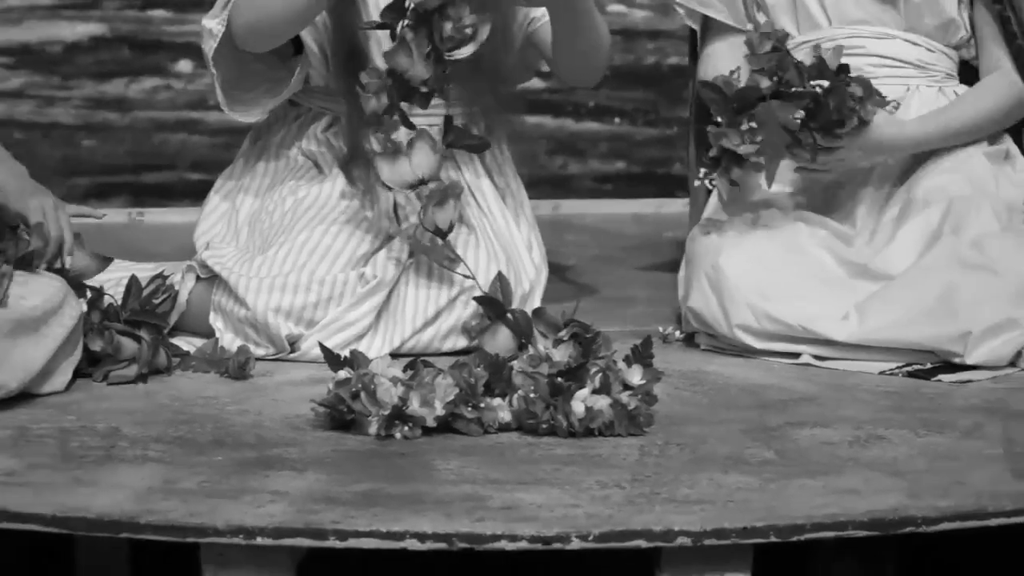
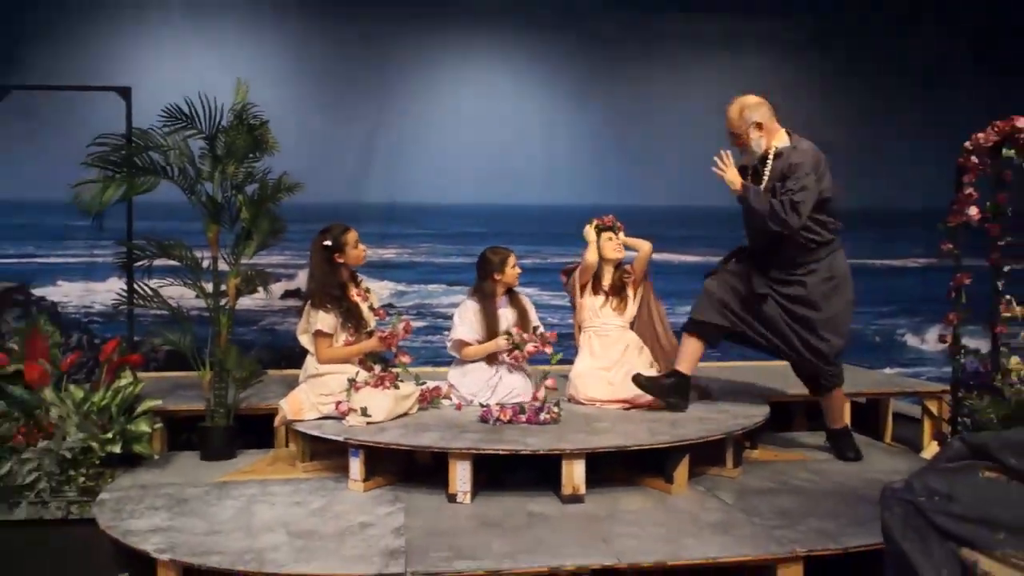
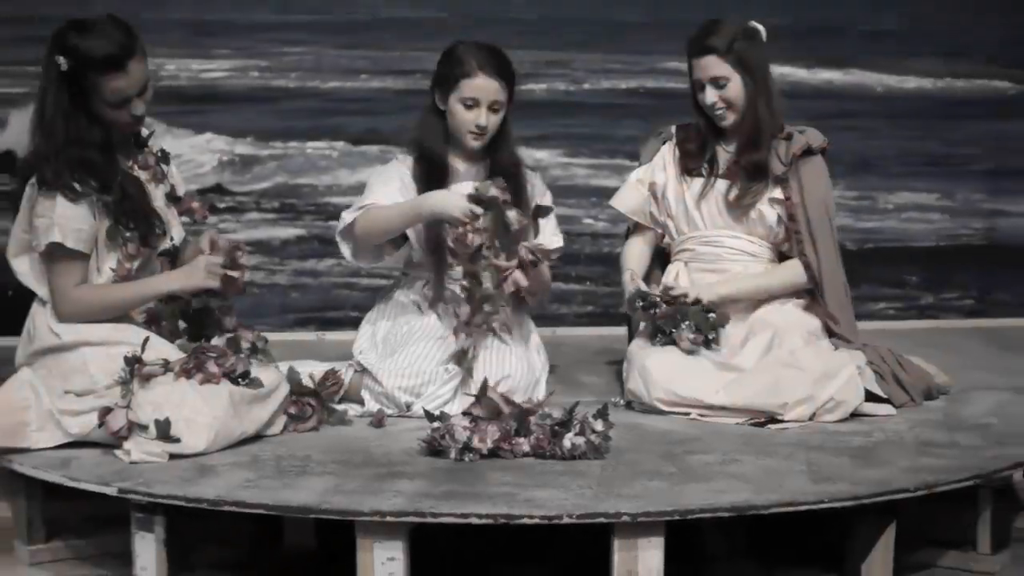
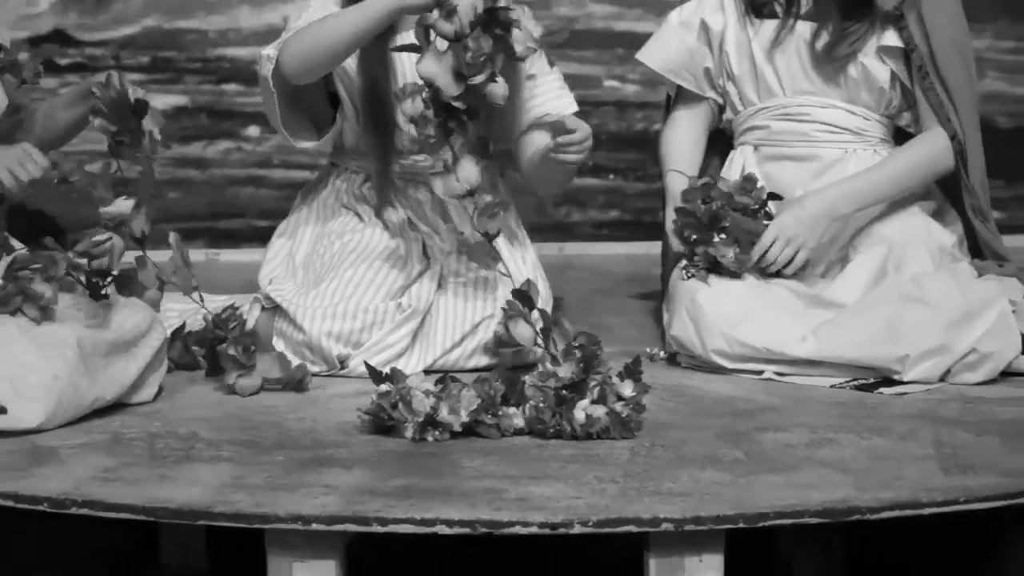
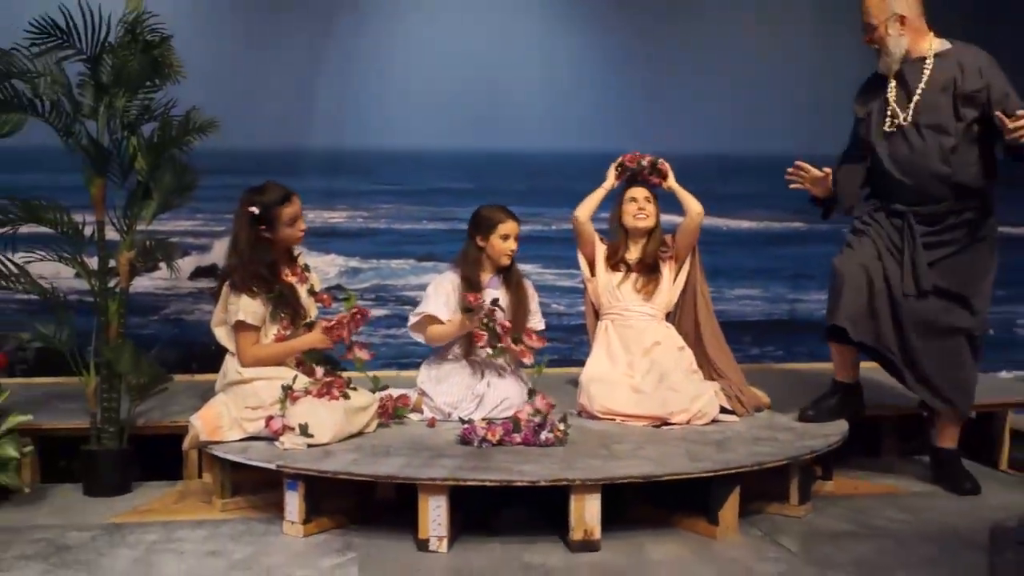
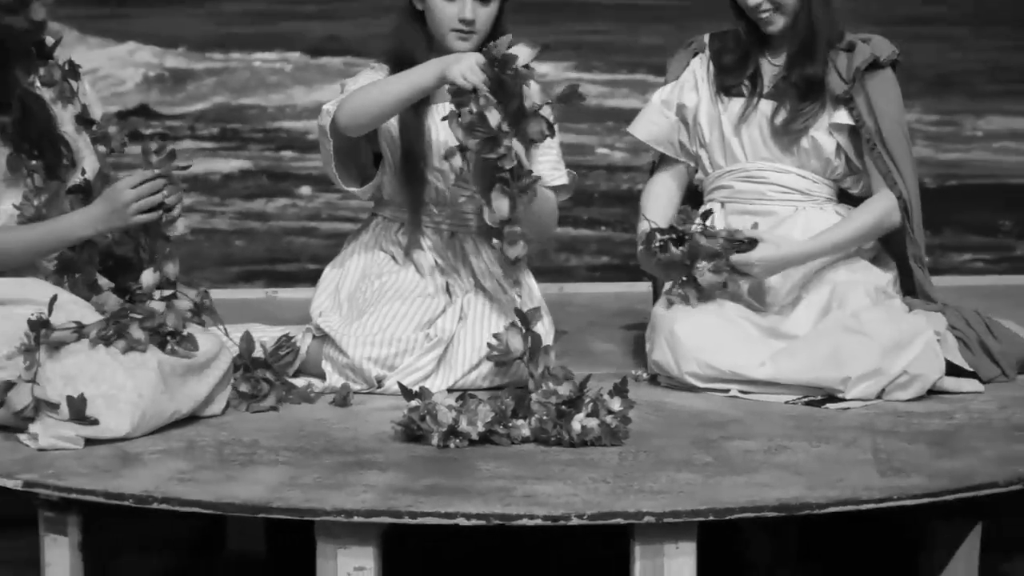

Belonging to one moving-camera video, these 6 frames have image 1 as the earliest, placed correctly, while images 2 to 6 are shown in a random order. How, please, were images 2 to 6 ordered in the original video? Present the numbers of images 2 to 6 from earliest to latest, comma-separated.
4, 6, 3, 5, 2
